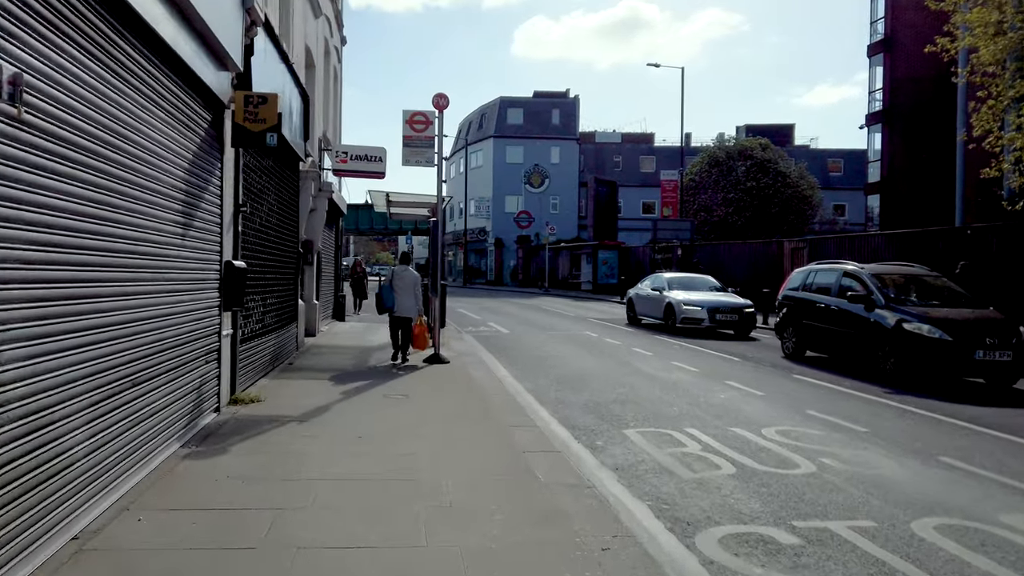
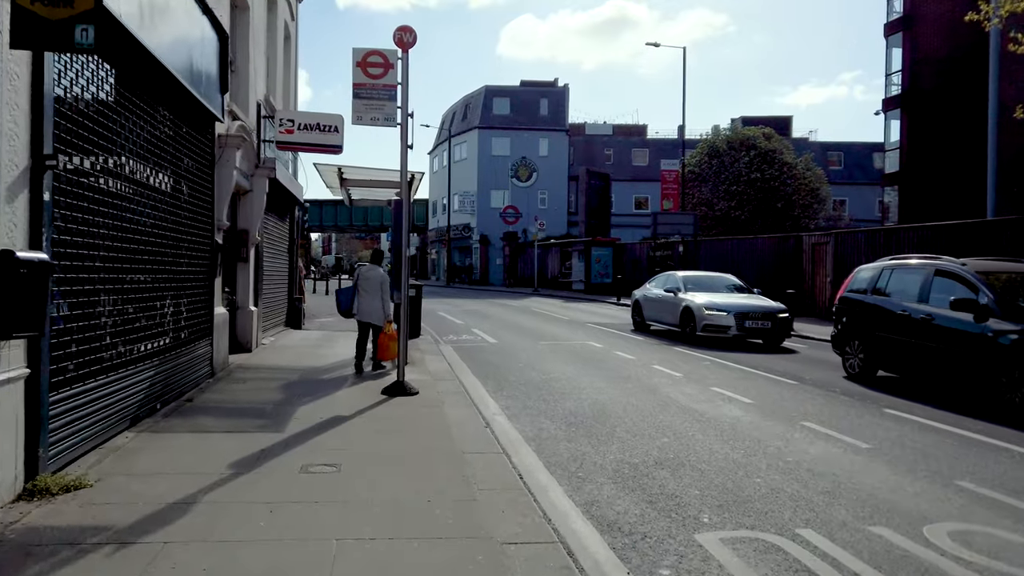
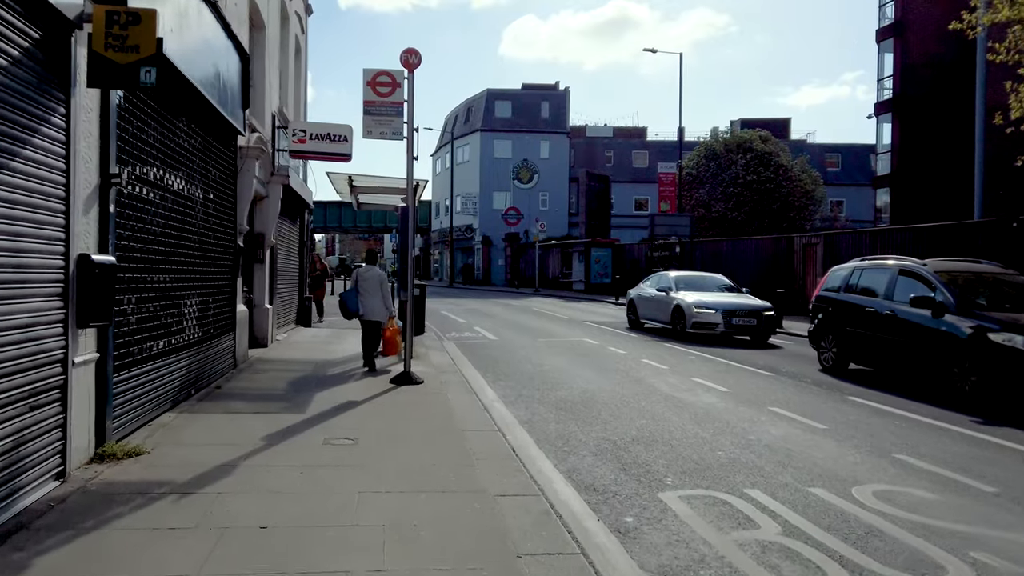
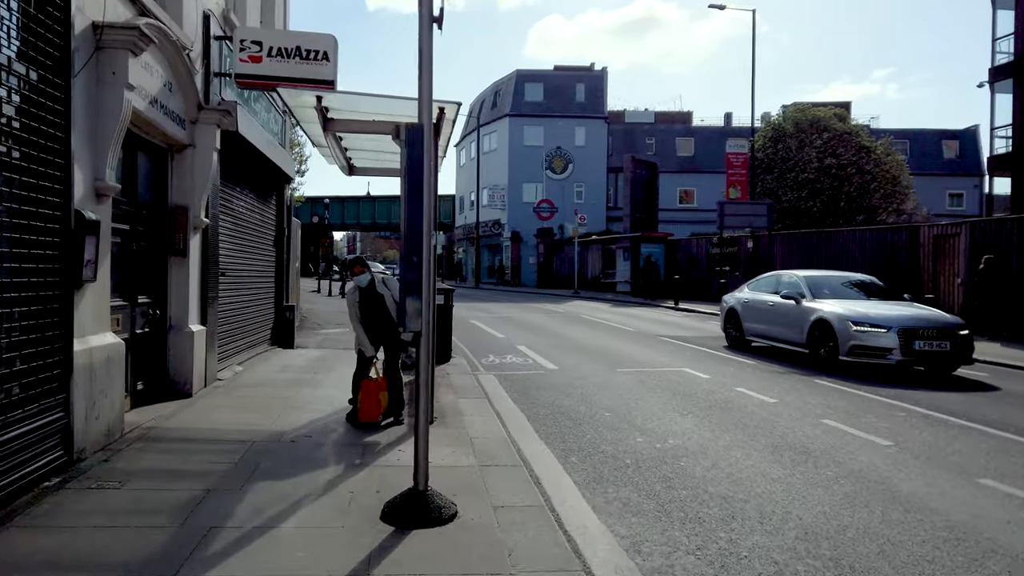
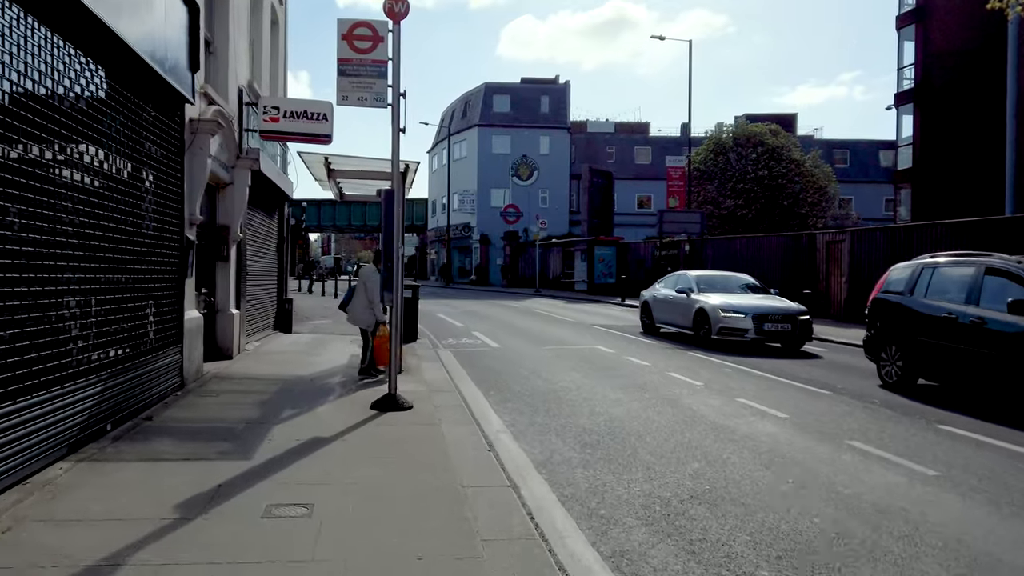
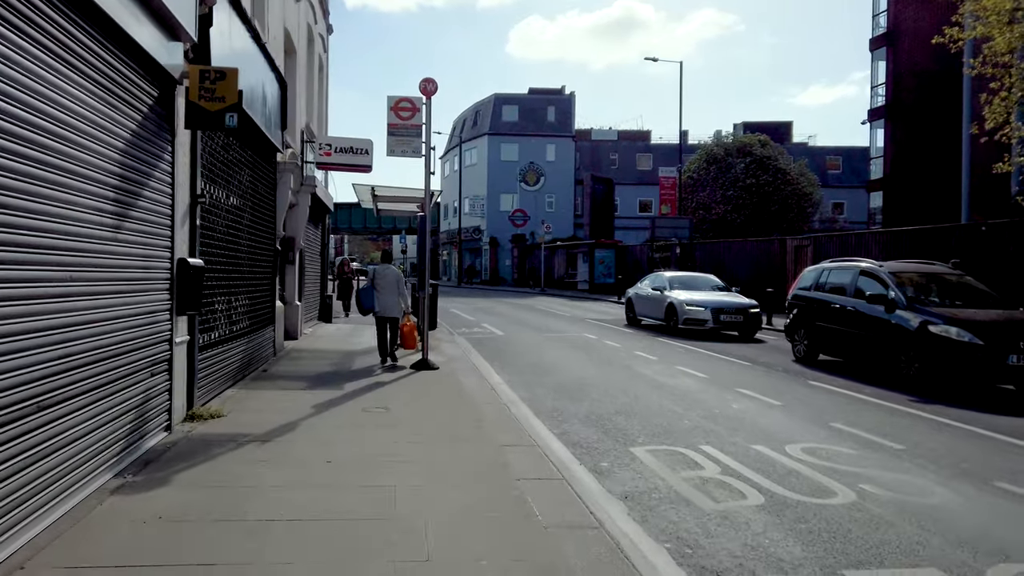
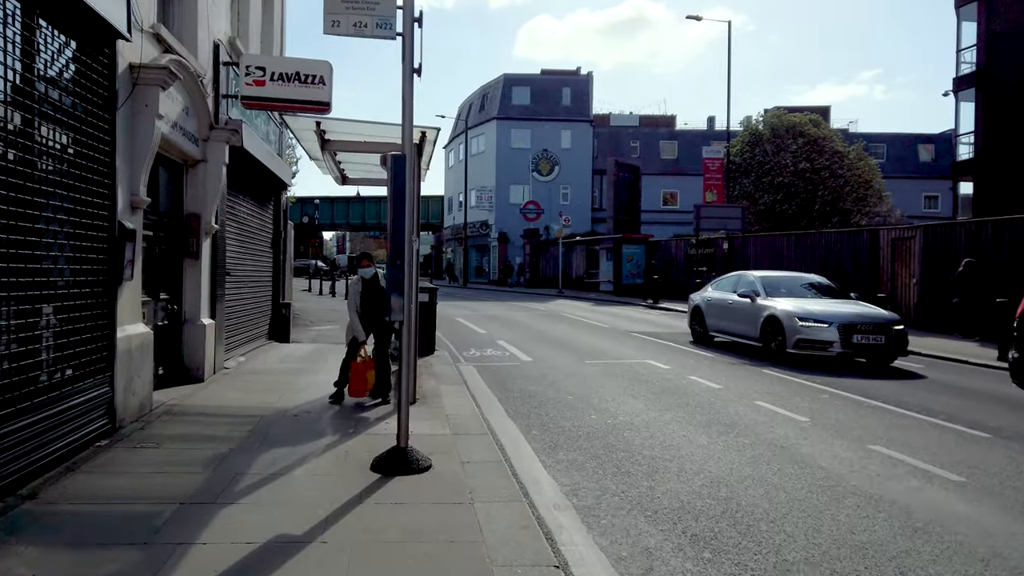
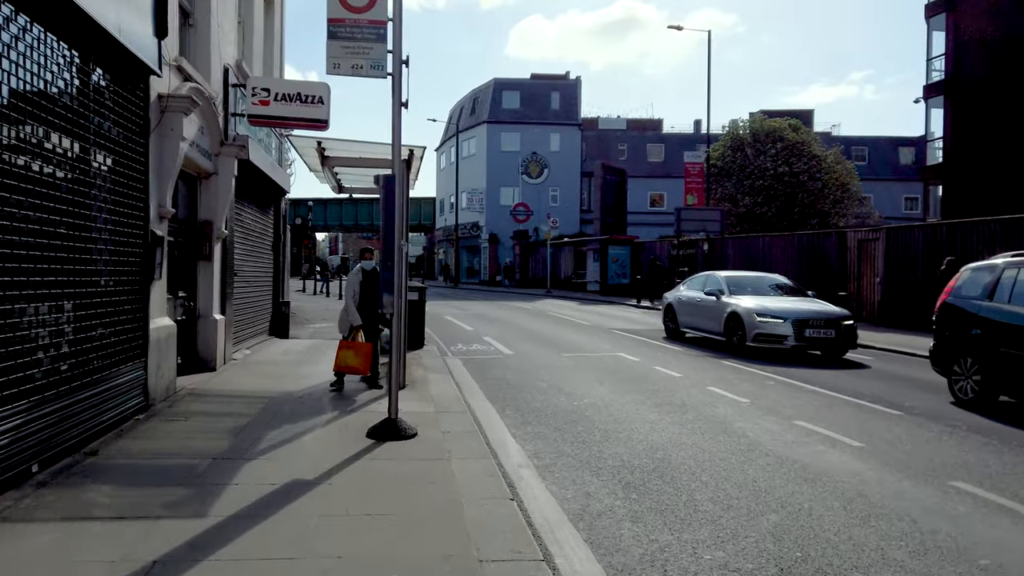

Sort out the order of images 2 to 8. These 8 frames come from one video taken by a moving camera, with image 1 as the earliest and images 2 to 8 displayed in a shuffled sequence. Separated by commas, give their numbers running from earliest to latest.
6, 3, 2, 5, 8, 7, 4
